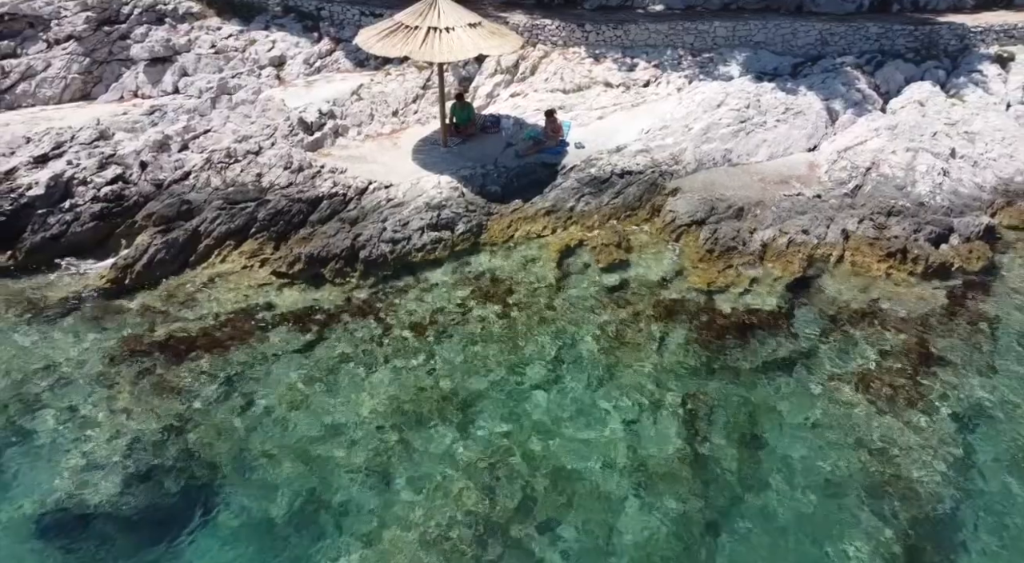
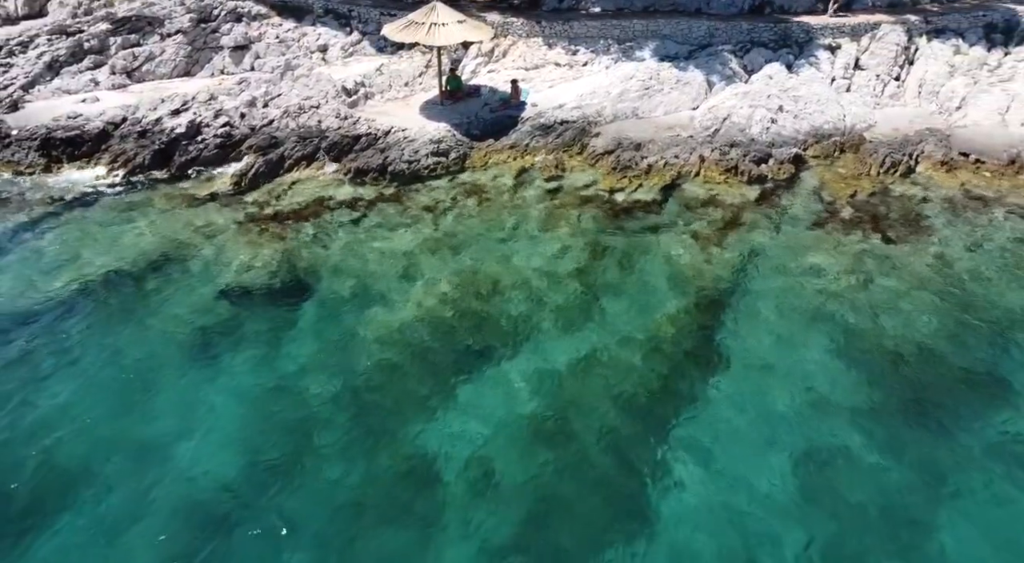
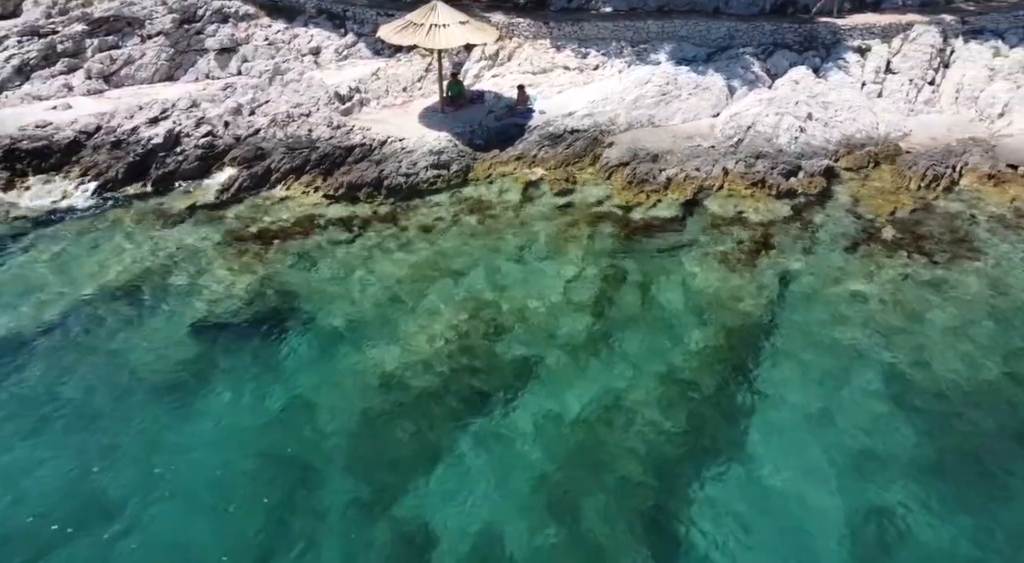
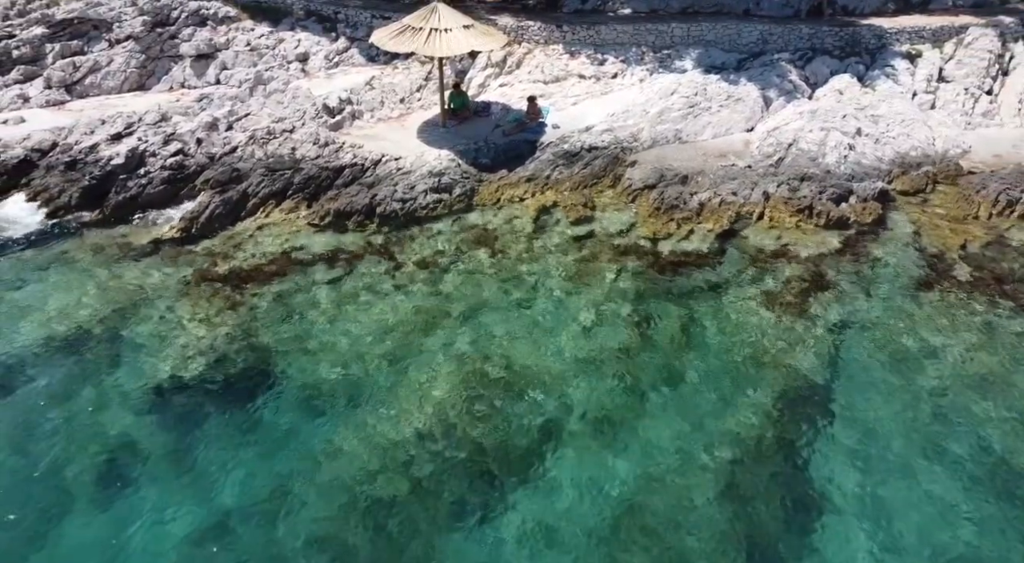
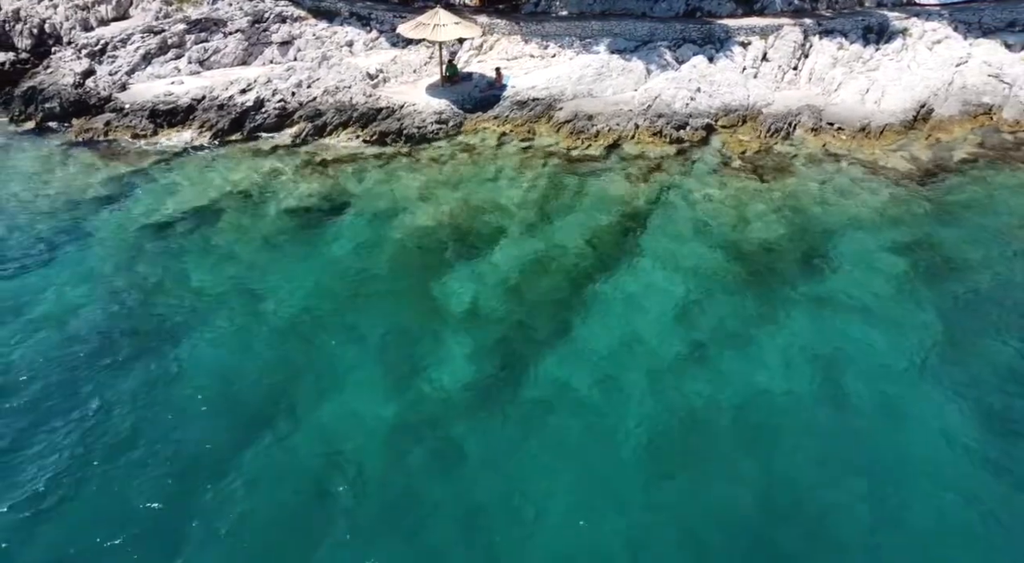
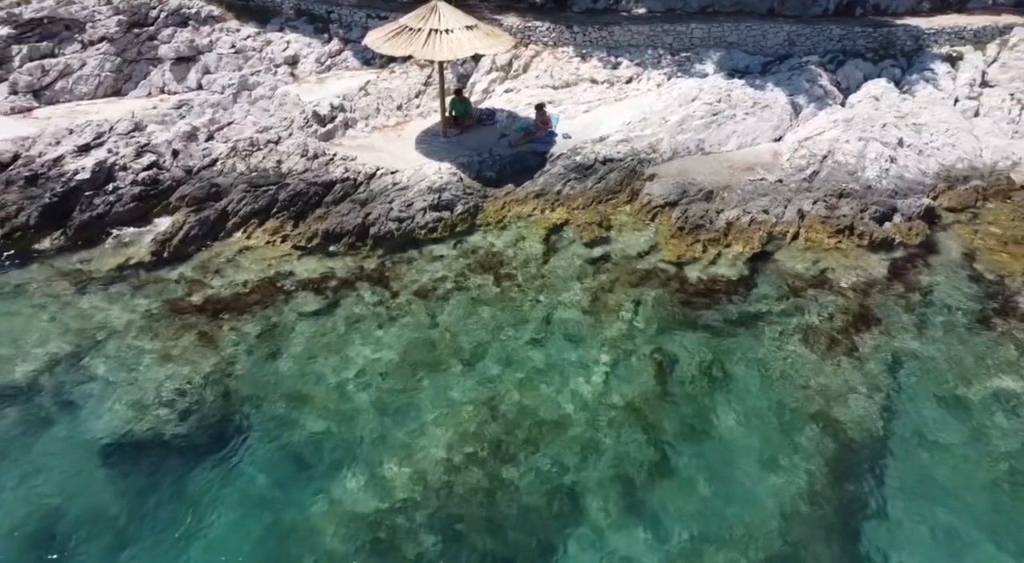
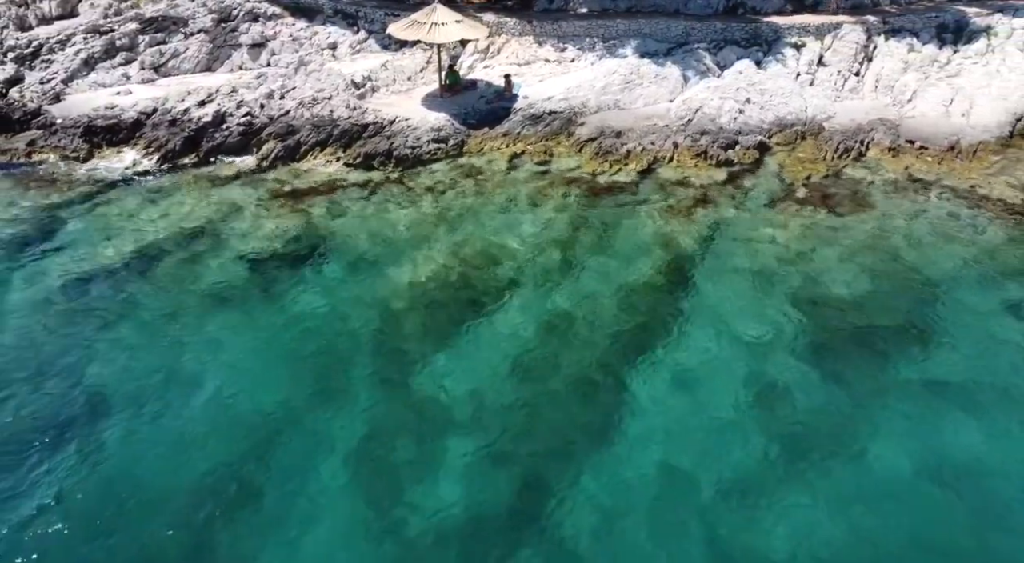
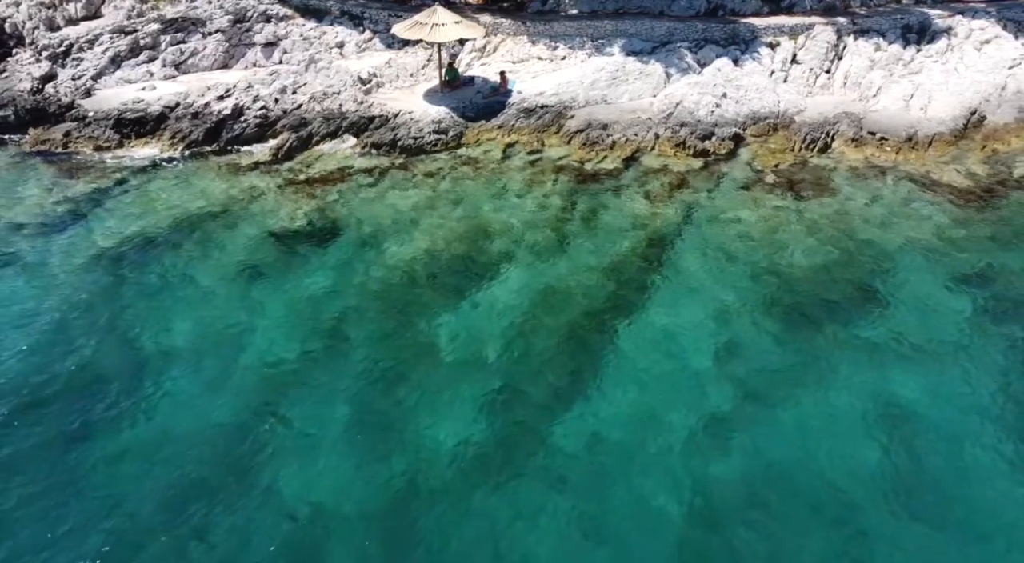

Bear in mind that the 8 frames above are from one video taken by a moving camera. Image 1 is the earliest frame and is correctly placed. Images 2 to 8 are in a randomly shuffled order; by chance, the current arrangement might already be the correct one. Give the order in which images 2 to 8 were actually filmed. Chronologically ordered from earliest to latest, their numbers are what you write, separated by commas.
6, 4, 3, 2, 7, 8, 5
